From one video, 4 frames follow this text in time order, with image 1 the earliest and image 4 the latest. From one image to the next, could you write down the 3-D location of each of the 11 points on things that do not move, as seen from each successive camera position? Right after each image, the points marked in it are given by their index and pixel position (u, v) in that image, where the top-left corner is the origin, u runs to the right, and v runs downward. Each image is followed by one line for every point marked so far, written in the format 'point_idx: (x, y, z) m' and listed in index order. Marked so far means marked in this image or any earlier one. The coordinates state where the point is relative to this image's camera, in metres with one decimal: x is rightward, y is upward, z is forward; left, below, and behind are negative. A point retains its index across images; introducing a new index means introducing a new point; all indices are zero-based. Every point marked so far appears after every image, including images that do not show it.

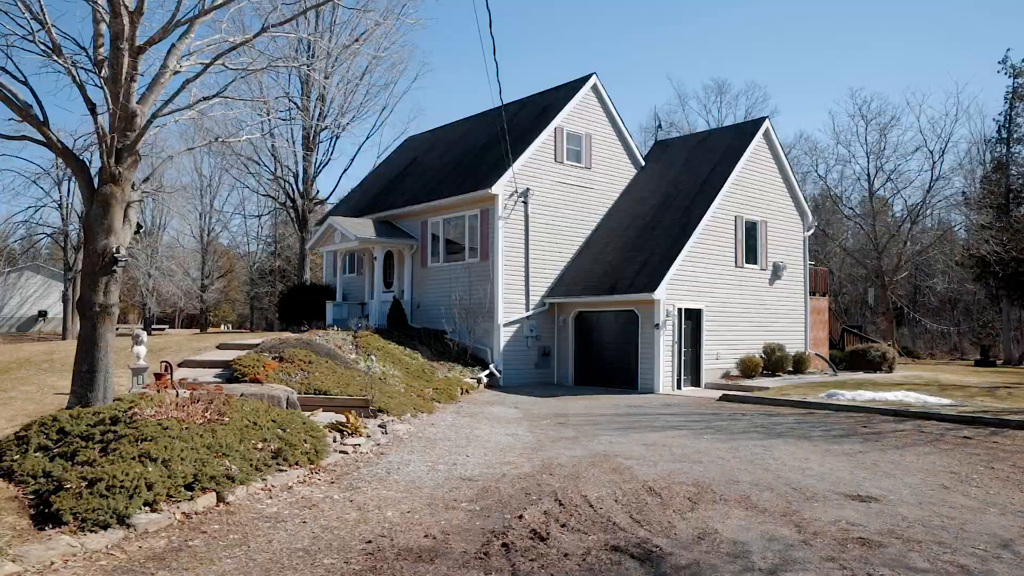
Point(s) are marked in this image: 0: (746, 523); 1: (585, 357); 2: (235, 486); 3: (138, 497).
0: (+1.9, -1.8, +5.7) m
1: (+1.9, -1.8, +18.9) m
2: (-2.3, -1.6, +6.0) m
3: (-2.7, -1.5, +5.2) m
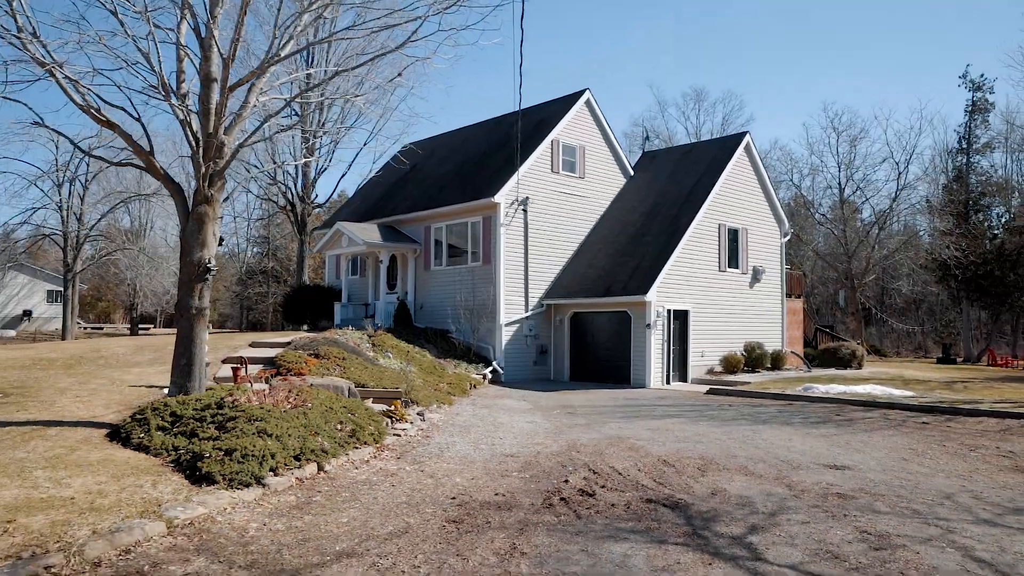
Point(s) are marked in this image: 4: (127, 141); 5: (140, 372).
0: (+2.3, -1.9, +7.1) m
1: (+1.9, -1.9, +20.3) m
2: (-1.8, -1.7, +7.2) m
3: (-2.2, -1.6, +6.5) m
4: (-4.4, +1.7, +8.3) m
5: (-6.1, -1.4, +11.8) m
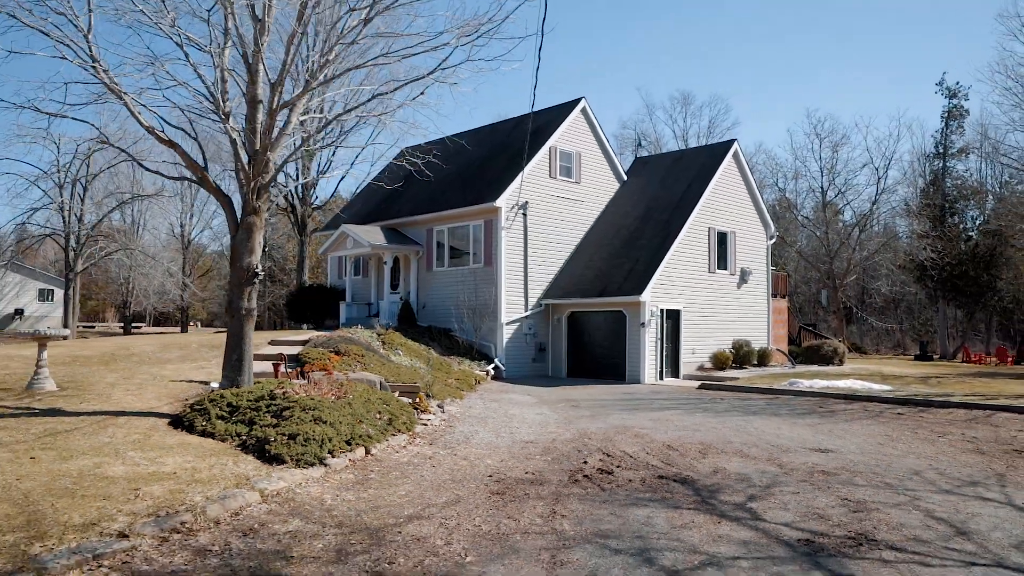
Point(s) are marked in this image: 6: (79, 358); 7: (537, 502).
0: (+2.6, -2.0, +8.1) m
1: (+1.9, -1.9, +21.2) m
2: (-1.6, -1.7, +8.1) m
3: (-1.9, -1.6, +7.4) m
4: (-4.1, +1.7, +9.1) m
5: (-5.9, -1.4, +12.6) m
6: (-7.7, -1.3, +12.9) m
7: (+0.2, -1.8, +6.2) m
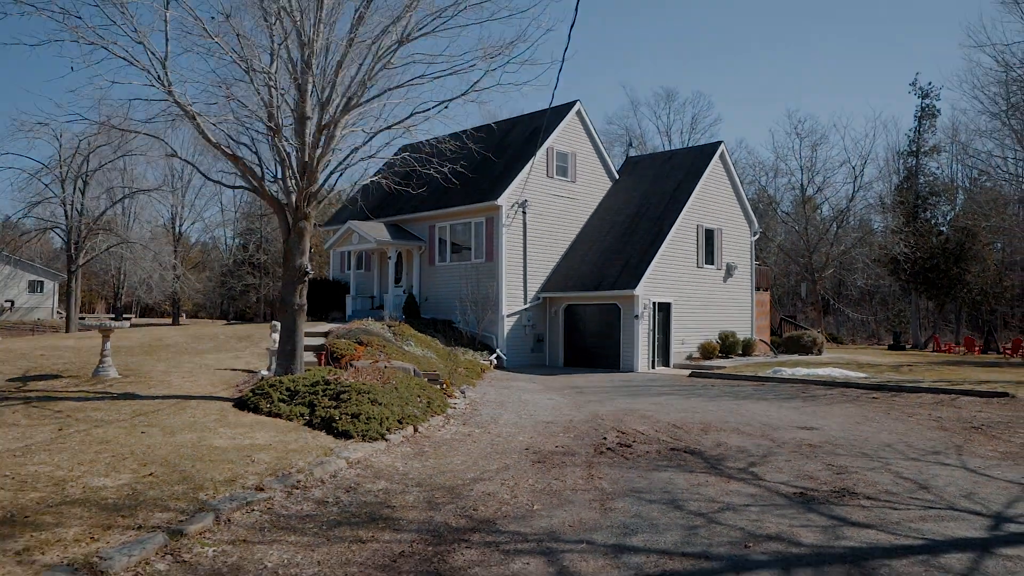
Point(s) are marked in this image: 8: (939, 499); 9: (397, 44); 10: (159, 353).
0: (+3.0, -2.0, +9.3) m
1: (+1.9, -1.7, +22.5) m
2: (-1.2, -1.7, +9.3) m
3: (-1.5, -1.6, +8.5) m
4: (-3.8, +1.7, +10.2) m
5: (-5.6, -1.3, +13.6) m
6: (-7.5, -1.2, +13.9) m
7: (+0.6, -1.9, +7.4) m
8: (+3.7, -1.8, +6.2) m
9: (-1.7, +3.6, +10.7) m
10: (-6.7, -1.2, +13.6) m
